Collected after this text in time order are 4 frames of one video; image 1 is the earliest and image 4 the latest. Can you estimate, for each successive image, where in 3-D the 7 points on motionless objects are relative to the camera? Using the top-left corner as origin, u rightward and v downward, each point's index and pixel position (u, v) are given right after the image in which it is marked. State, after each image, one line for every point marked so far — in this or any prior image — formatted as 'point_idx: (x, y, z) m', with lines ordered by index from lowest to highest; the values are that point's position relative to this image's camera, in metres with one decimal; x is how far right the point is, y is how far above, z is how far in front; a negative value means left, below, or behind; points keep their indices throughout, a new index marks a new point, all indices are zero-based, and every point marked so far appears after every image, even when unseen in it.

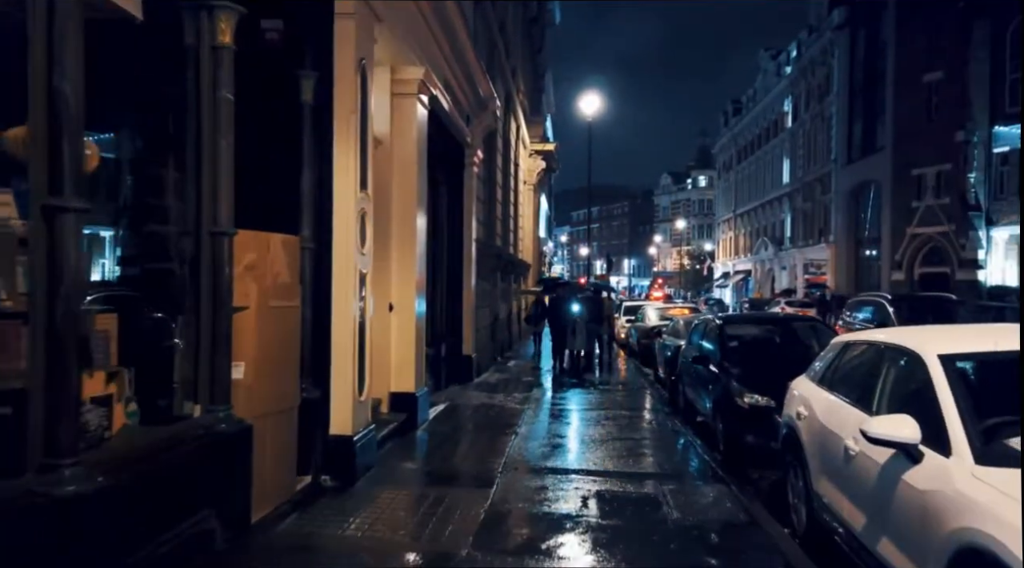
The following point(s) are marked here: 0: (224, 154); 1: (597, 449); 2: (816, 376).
0: (-1.8, +0.8, +5.5) m
1: (+0.9, -1.8, +9.8) m
2: (+2.4, -0.7, +6.9) m
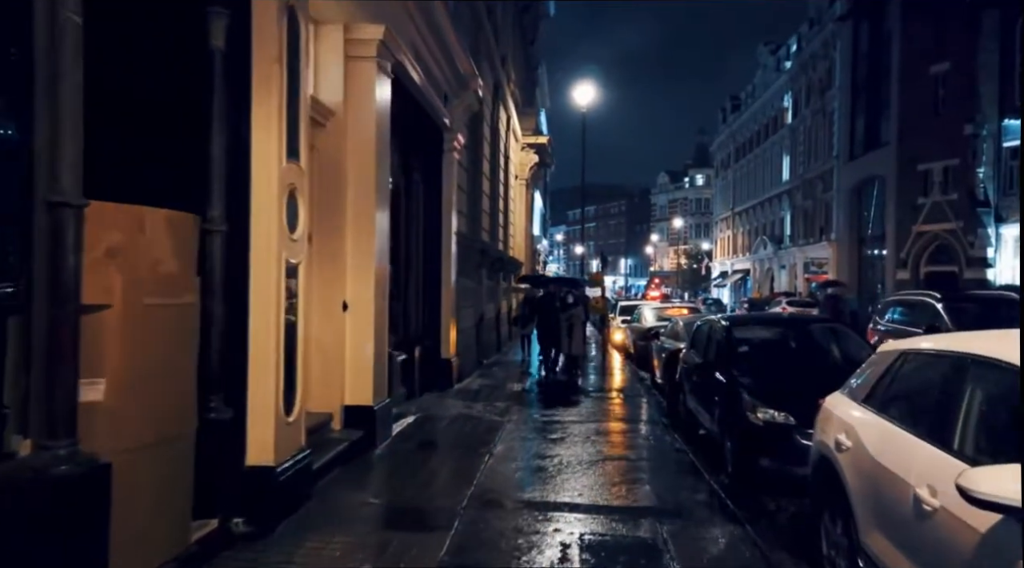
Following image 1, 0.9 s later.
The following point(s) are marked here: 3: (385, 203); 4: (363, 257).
0: (-2.1, +0.9, +4.1) m
1: (+0.7, -1.8, +8.3) m
2: (+2.1, -0.7, +5.4) m
3: (-1.4, +0.9, +9.5) m
4: (-1.5, +0.3, +8.9) m
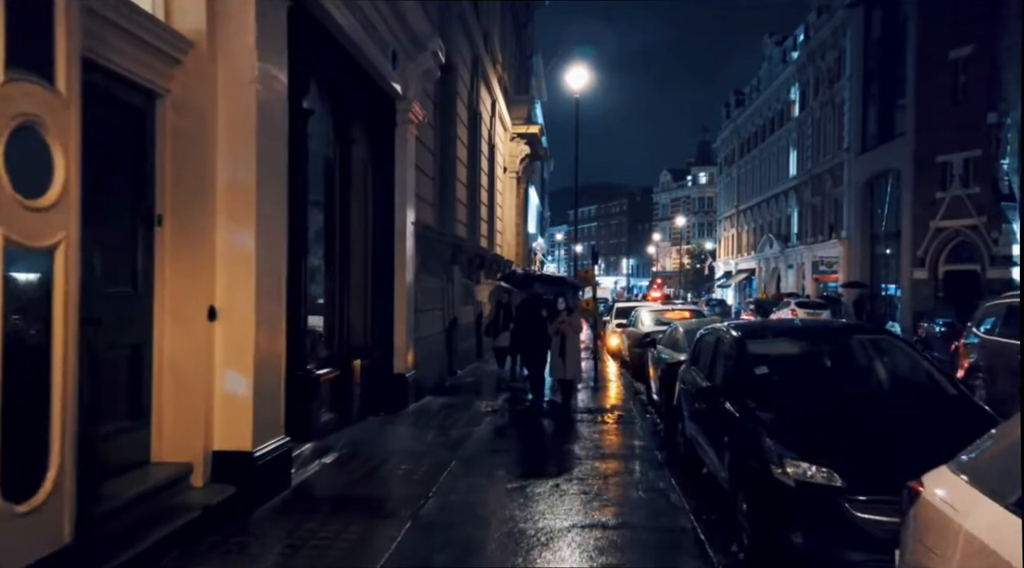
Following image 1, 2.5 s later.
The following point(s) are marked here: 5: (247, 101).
0: (-2.6, +0.9, +1.6) m
1: (+0.2, -1.8, +5.9) m
2: (+1.6, -0.7, +3.0) m
3: (-1.9, +0.9, +7.1) m
4: (-2.0, +0.3, +6.5) m
5: (-2.0, +1.4, +6.5) m
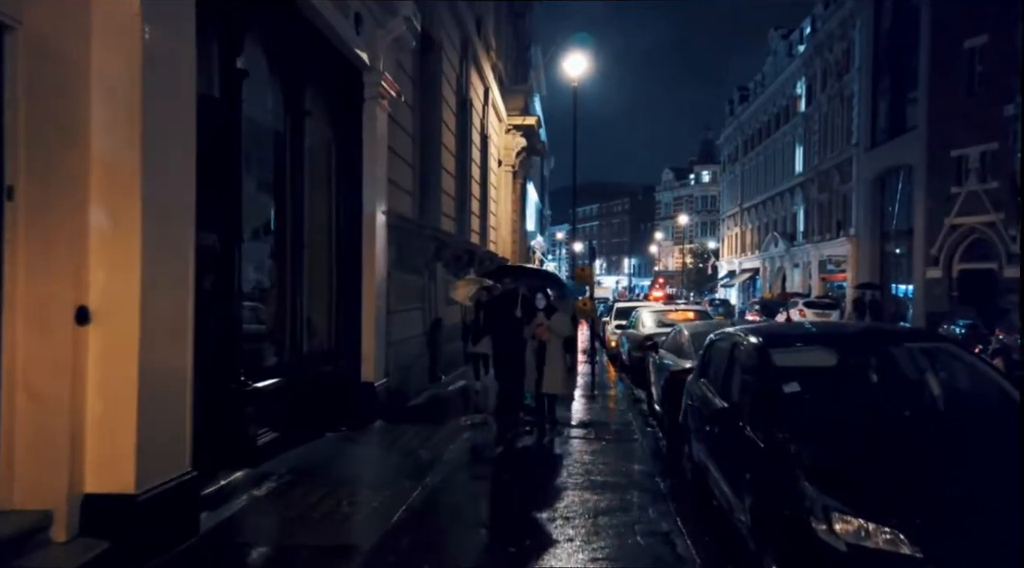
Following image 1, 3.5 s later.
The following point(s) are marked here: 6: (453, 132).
0: (-2.8, +0.9, +0.2) m
1: (0.0, -1.8, +4.4) m
2: (+1.4, -0.6, +1.5) m
3: (-2.1, +0.9, +5.6) m
4: (-2.2, +0.3, +5.0) m
5: (-2.2, +1.4, +5.0) m
6: (-1.3, +3.3, +19.0) m
